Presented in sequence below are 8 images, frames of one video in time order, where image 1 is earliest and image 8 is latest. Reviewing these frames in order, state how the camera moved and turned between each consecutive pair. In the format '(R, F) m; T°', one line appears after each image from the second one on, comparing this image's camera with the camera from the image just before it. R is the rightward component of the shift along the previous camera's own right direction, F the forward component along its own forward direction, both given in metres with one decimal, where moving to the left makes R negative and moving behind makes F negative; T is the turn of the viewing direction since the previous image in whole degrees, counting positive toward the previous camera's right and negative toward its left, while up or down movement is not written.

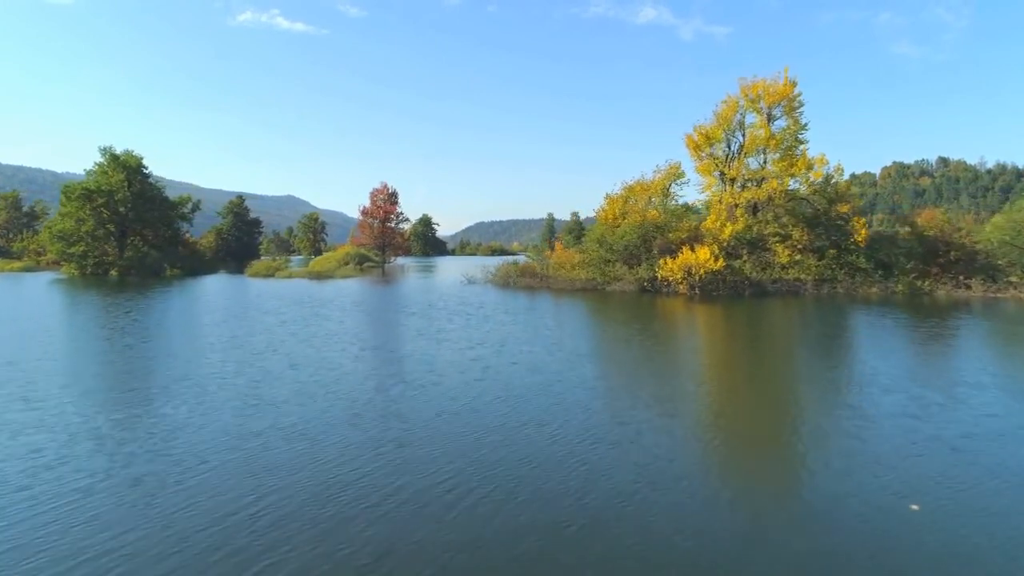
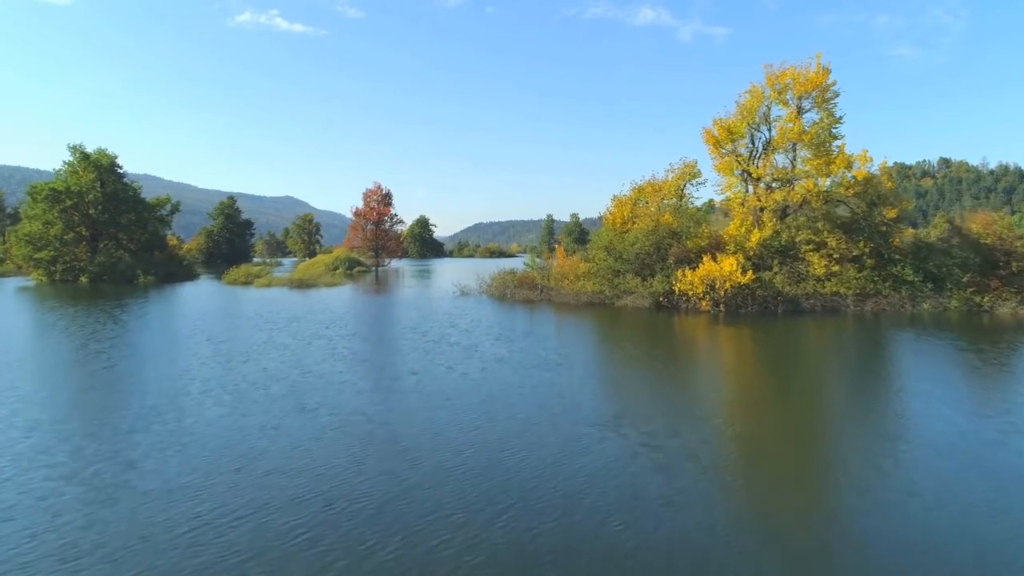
(+0.1, +3.8) m; 0°
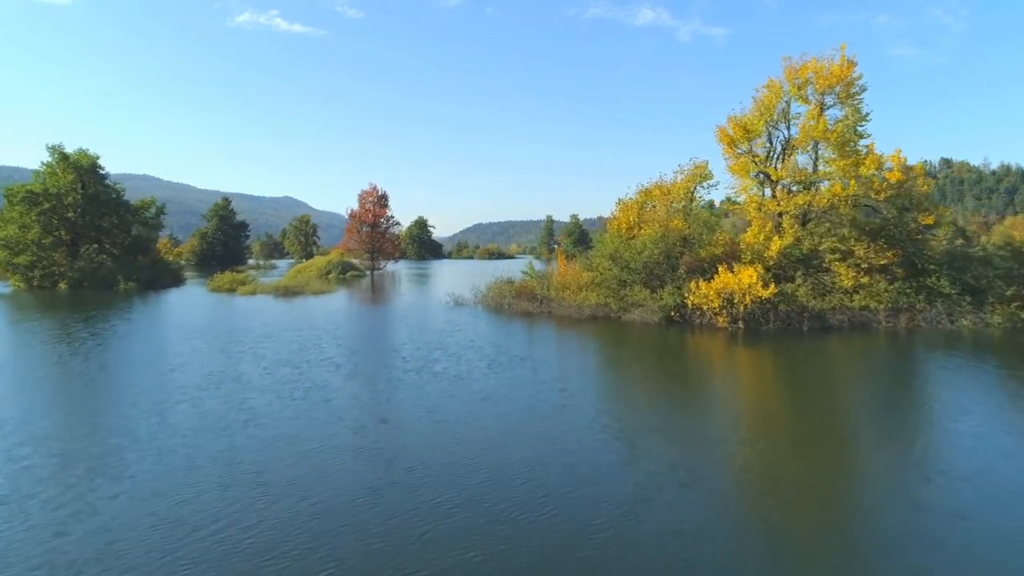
(+0.1, +2.4) m; 0°
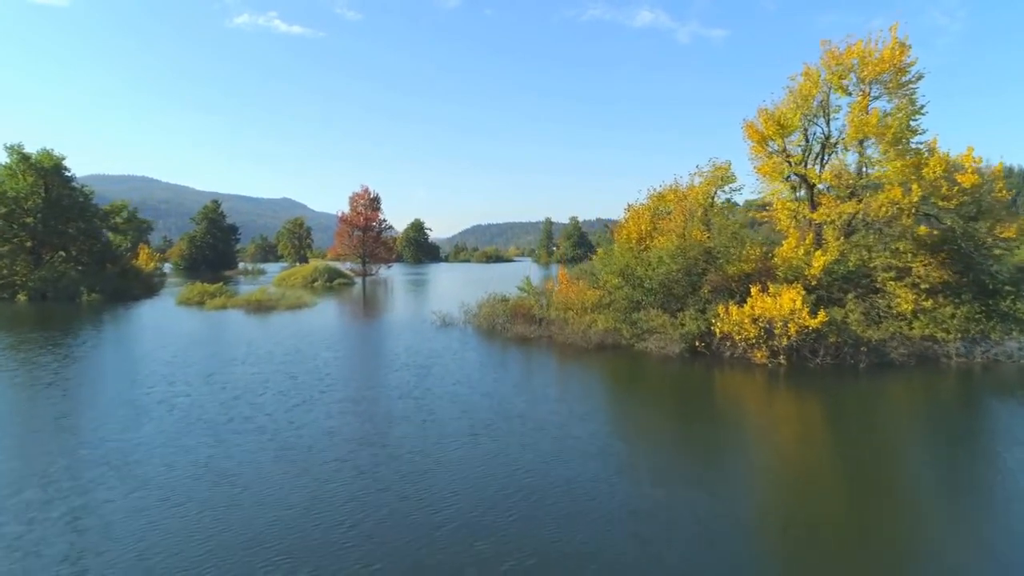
(+0.2, +4.0) m; 0°
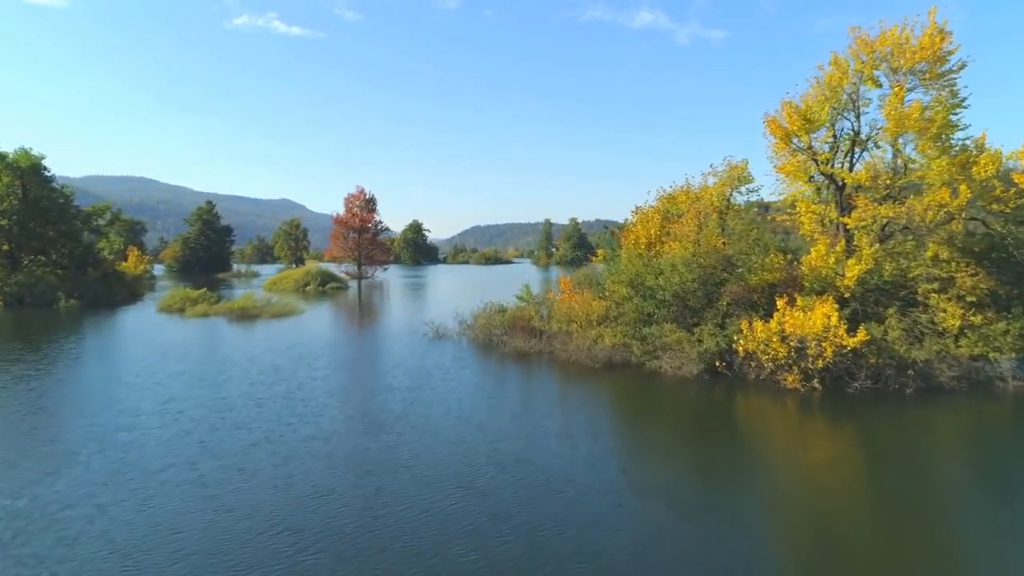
(0.0, +2.2) m; 0°
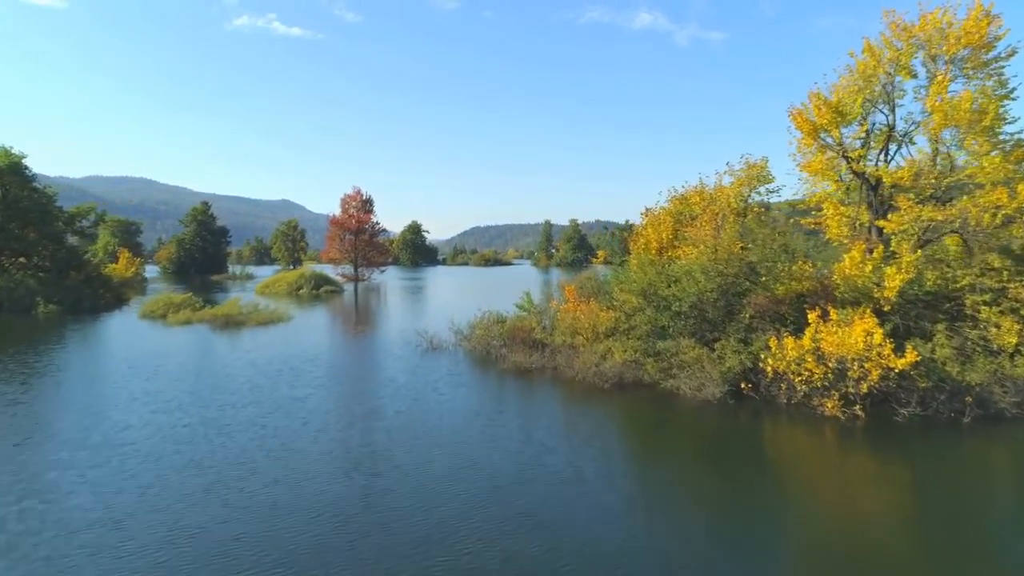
(0.0, +2.0) m; 0°
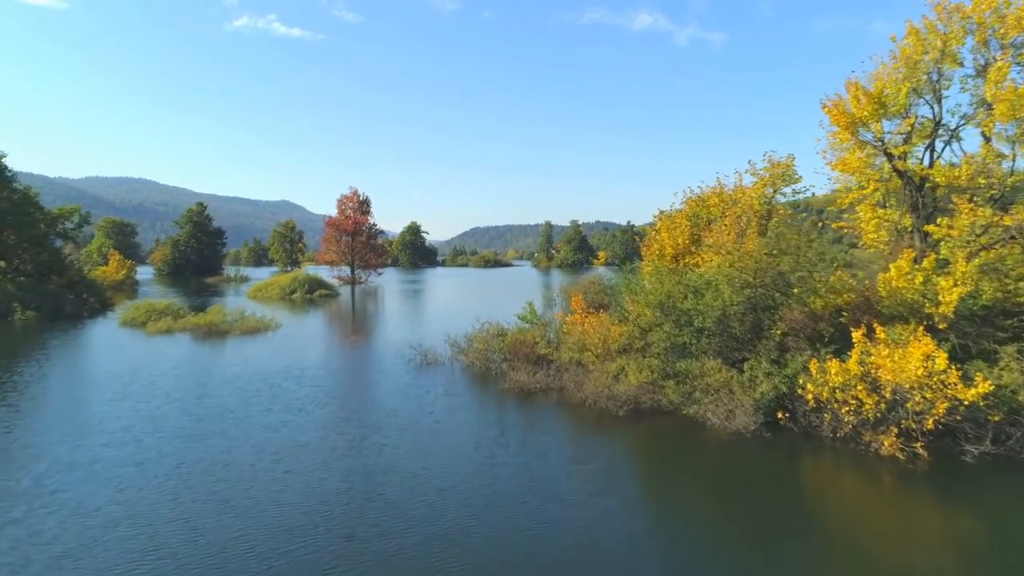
(-0.1, +2.1) m; 0°
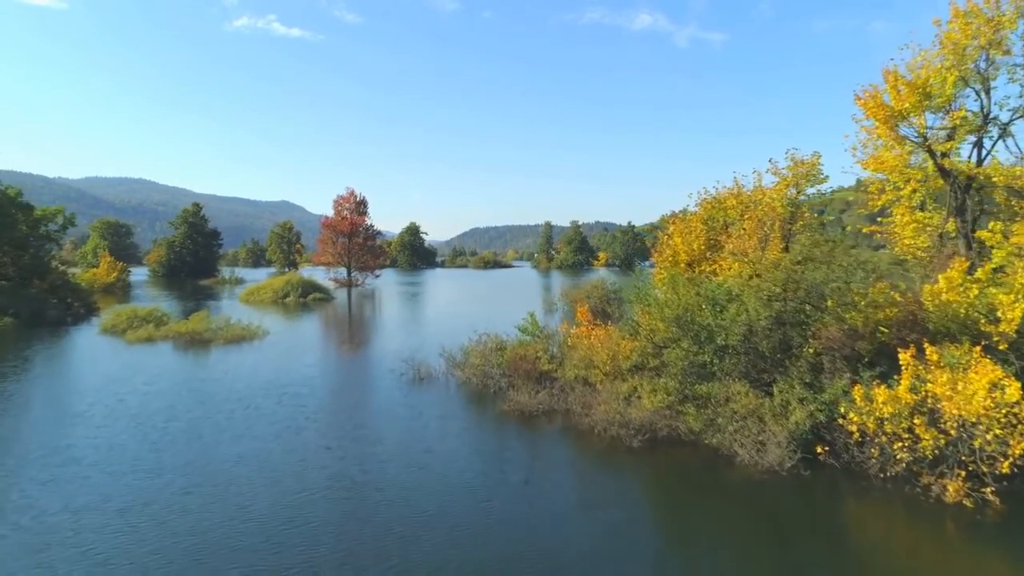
(0.0, +1.8) m; 0°
